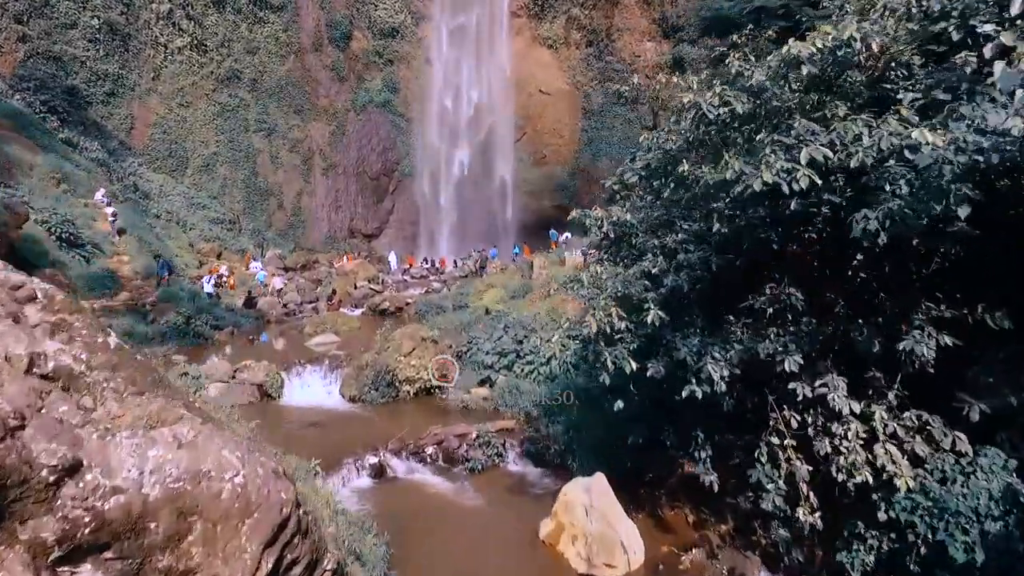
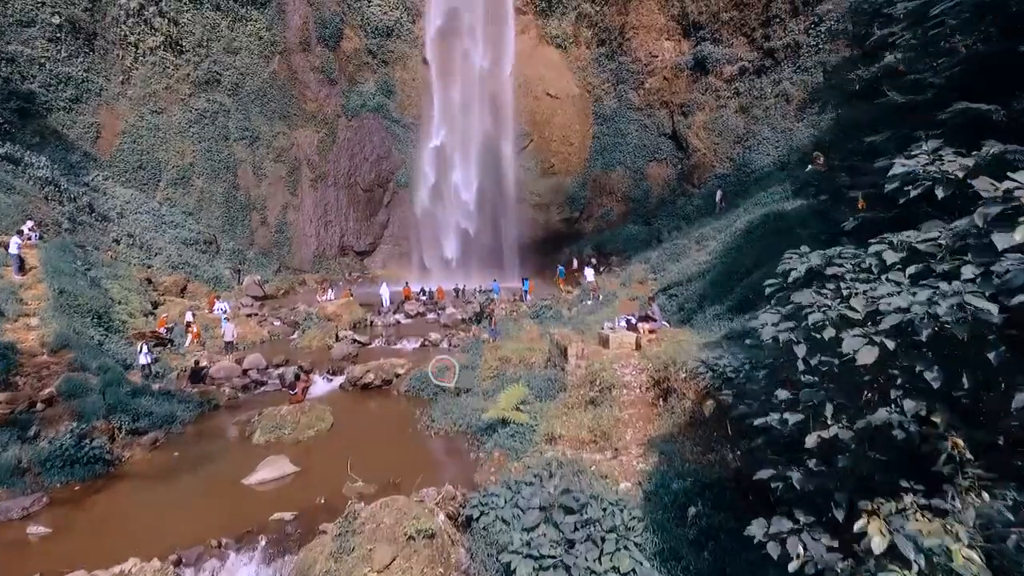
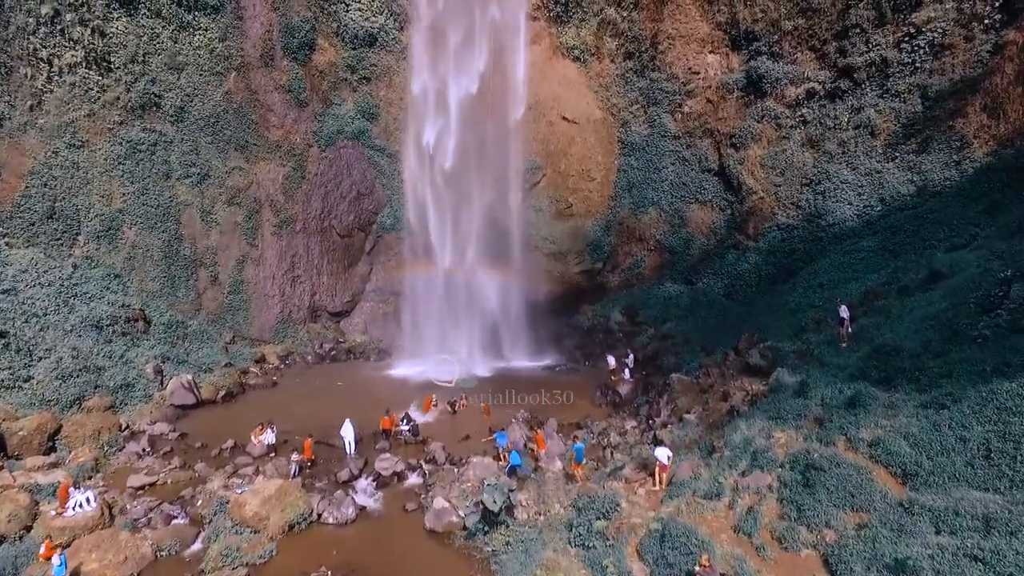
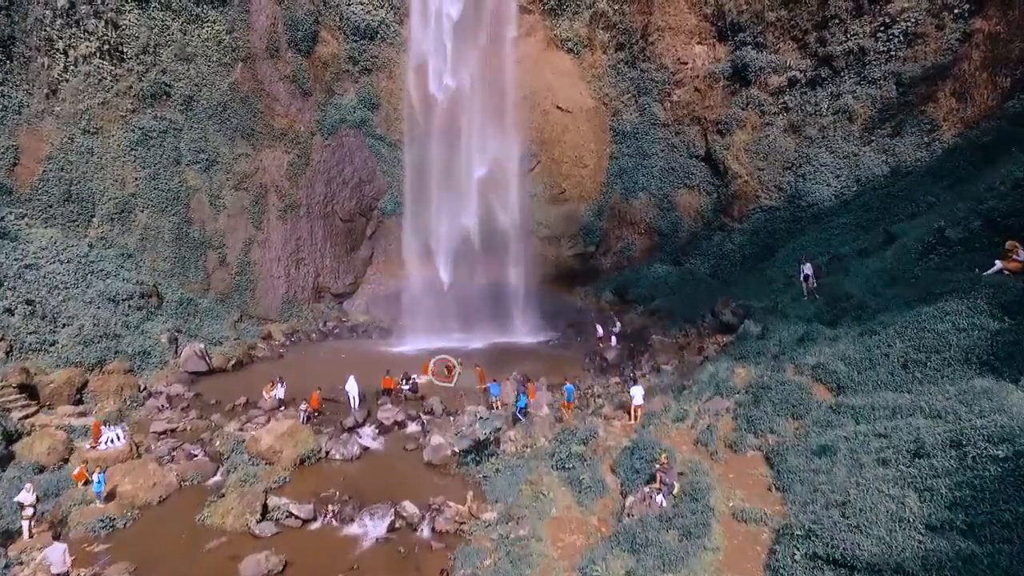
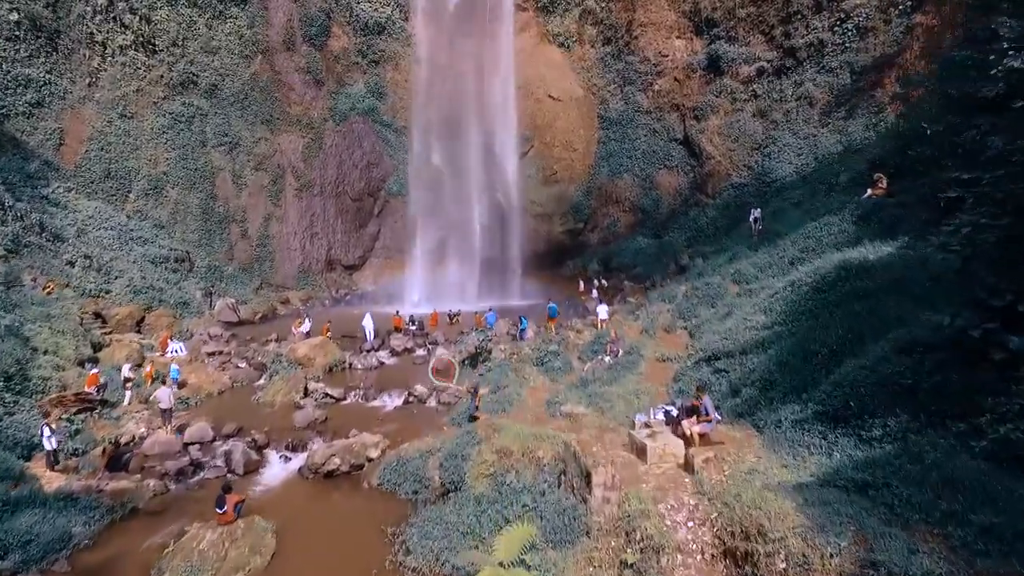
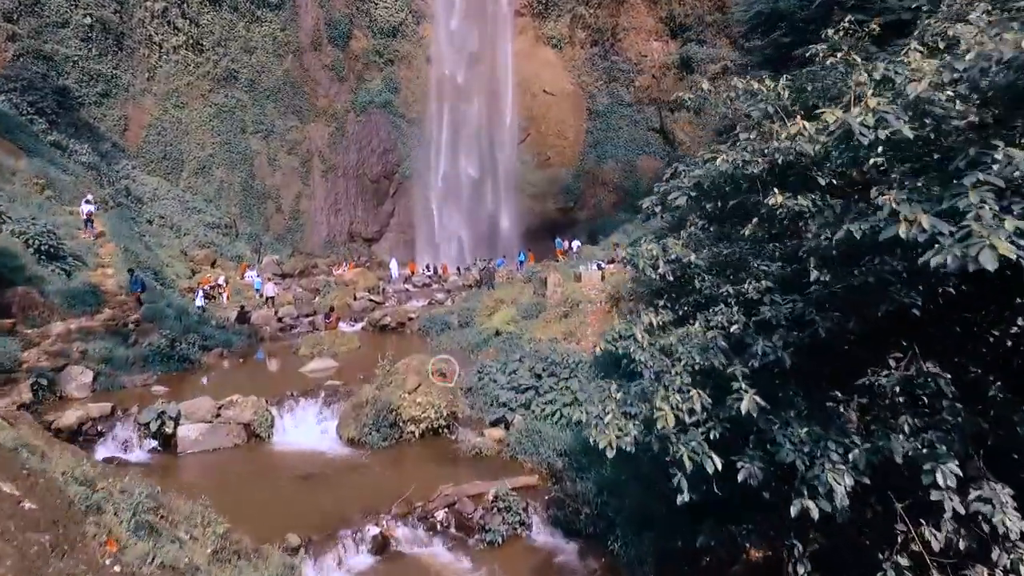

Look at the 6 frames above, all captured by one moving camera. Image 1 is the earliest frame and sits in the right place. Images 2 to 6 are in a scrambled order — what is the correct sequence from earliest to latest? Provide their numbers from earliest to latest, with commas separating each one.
6, 2, 5, 4, 3
